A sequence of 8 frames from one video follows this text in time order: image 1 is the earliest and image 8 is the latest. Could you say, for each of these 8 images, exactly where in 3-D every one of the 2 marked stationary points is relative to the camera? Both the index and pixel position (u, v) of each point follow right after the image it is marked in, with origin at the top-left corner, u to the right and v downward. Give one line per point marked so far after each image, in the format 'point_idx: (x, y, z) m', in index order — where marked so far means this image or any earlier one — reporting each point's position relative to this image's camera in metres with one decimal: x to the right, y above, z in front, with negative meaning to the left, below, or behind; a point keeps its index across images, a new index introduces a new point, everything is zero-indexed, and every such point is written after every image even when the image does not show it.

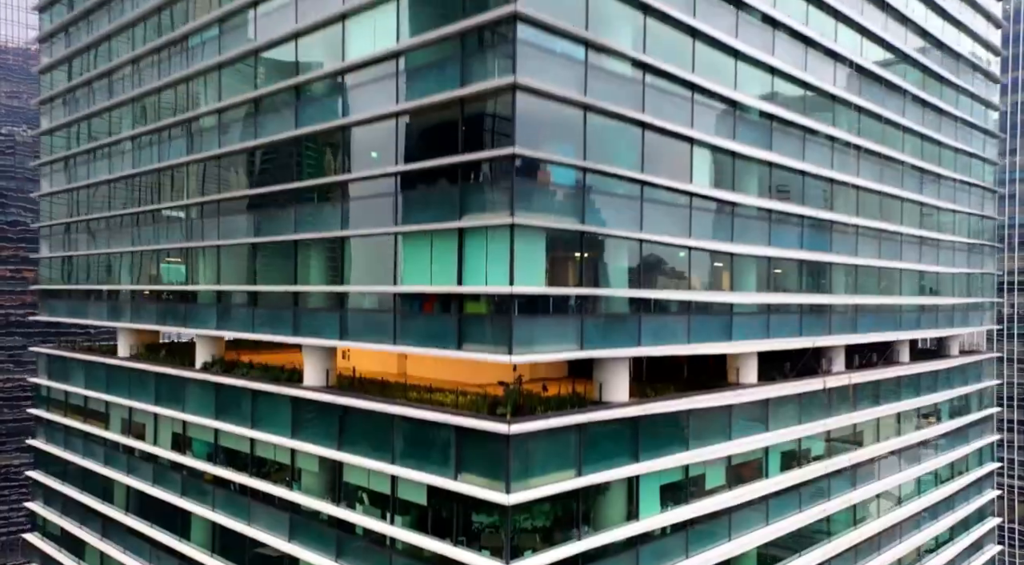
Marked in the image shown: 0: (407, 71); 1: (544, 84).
0: (-2.5, +5.0, +19.5) m
1: (+0.7, +4.3, +17.7) m
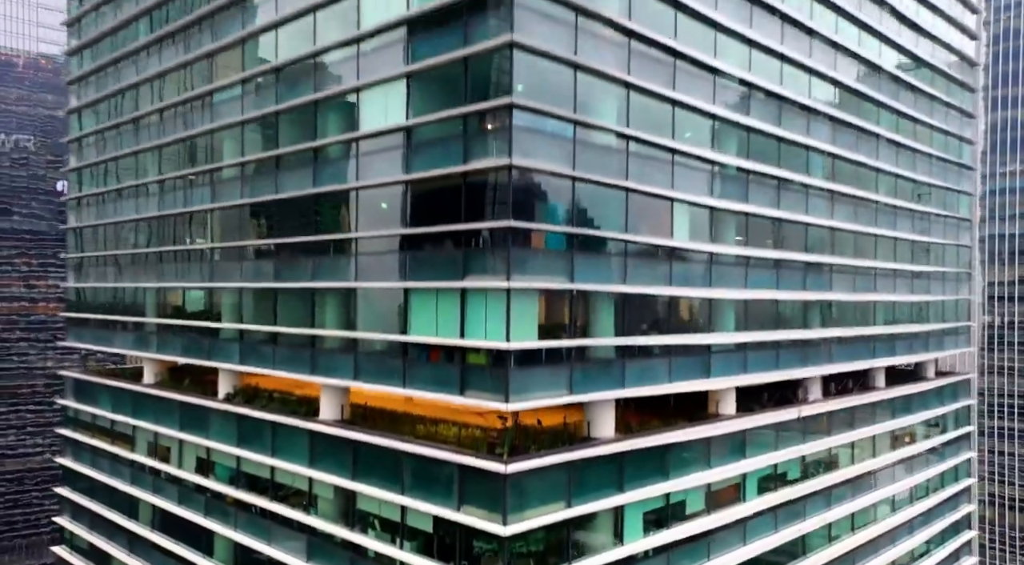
0: (-2.6, +3.7, +21.7) m
1: (+0.6, +3.0, +20.0) m
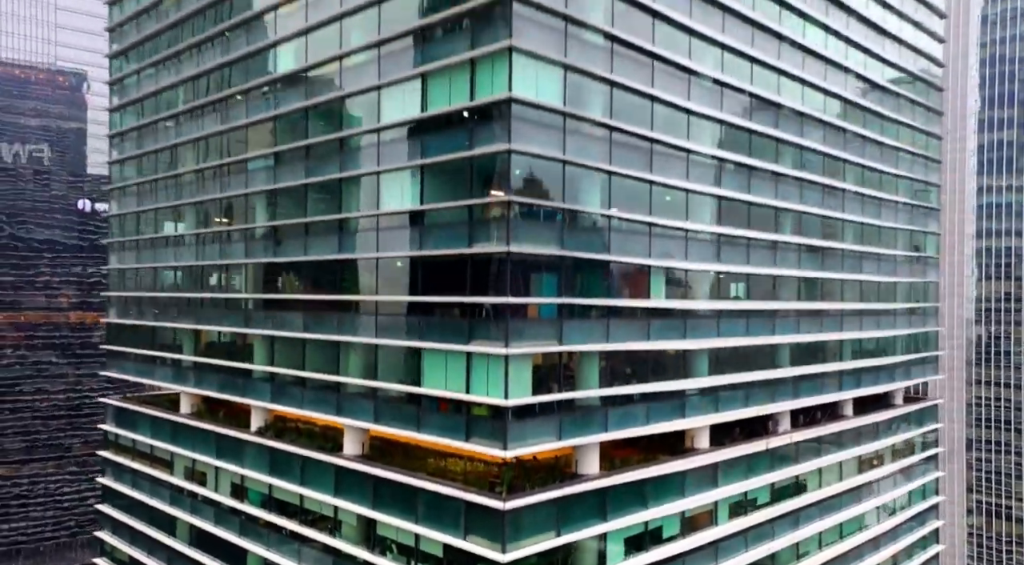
0: (-2.7, +1.8, +25.4) m
1: (+0.6, +1.1, +23.6) m
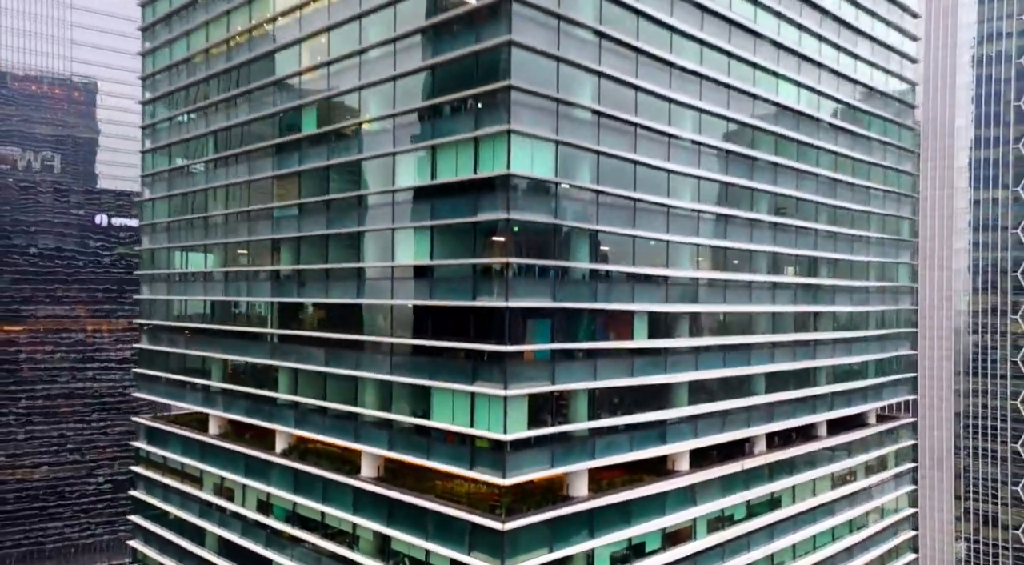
0: (-2.7, +0.1, +29.0) m
1: (+0.5, -0.6, +27.1) m
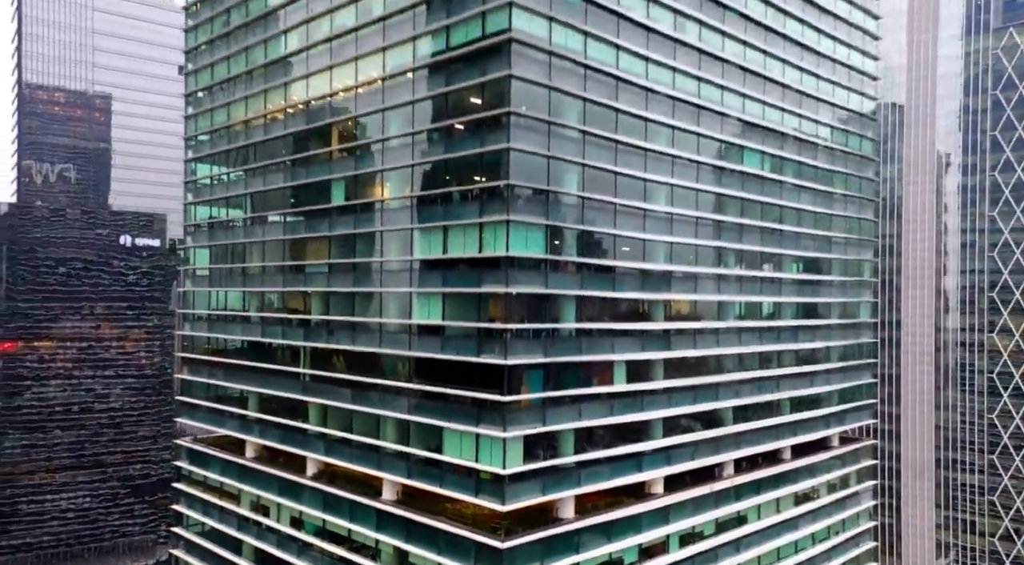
0: (-2.8, -2.3, +34.6) m
1: (+0.4, -3.0, +32.8) m
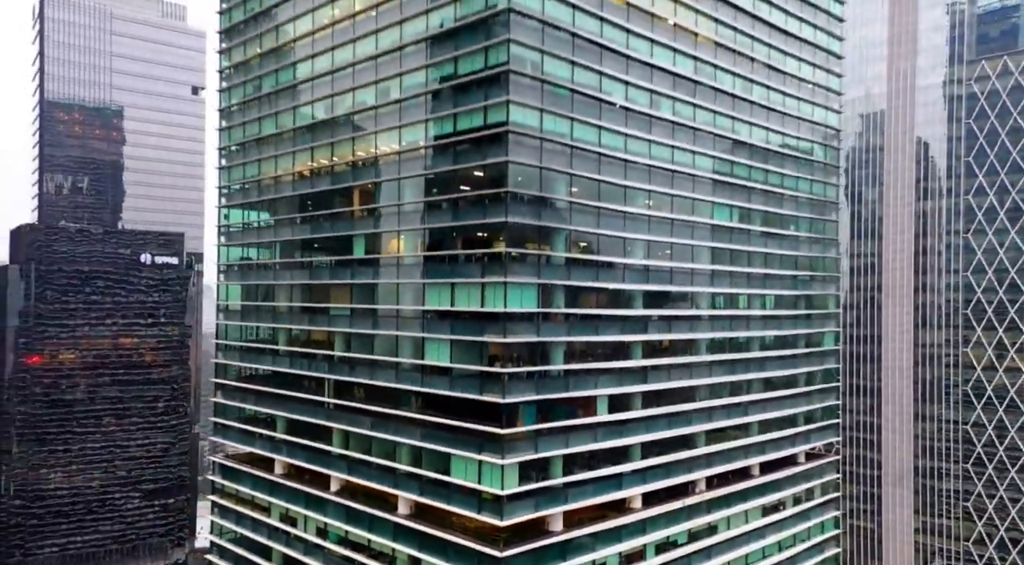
0: (-2.9, -4.7, +40.7) m
1: (+0.3, -5.4, +38.8) m
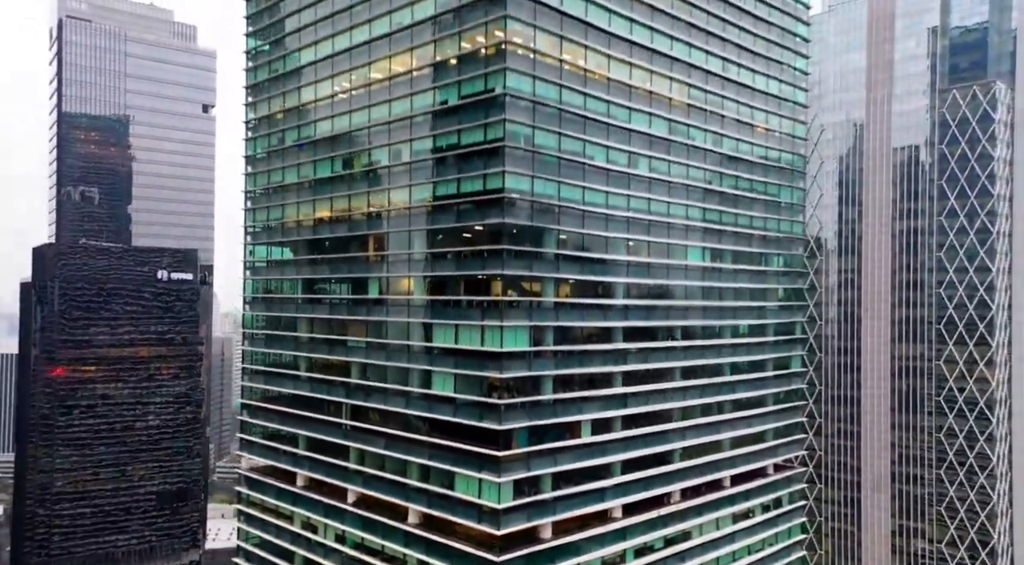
0: (-3.2, -7.1, +47.0) m
1: (+0.1, -7.8, +45.1) m
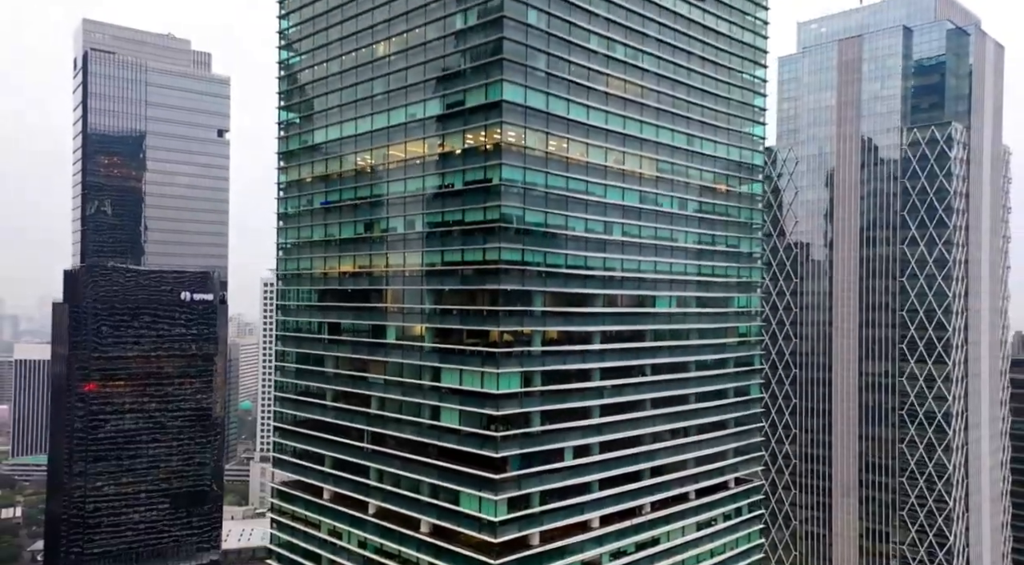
0: (-3.5, -10.7, +57.0) m
1: (-0.3, -11.4, +55.1) m
